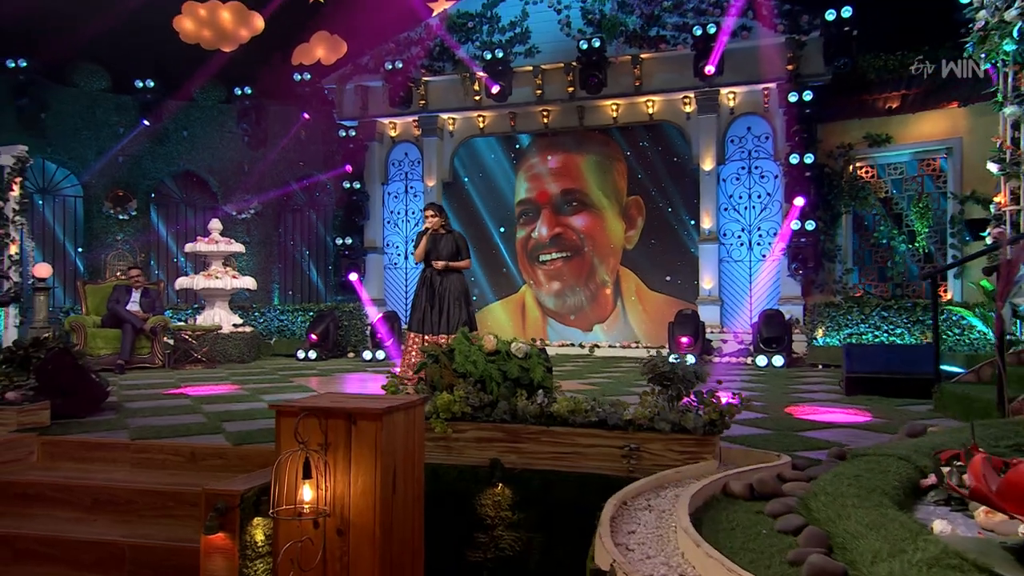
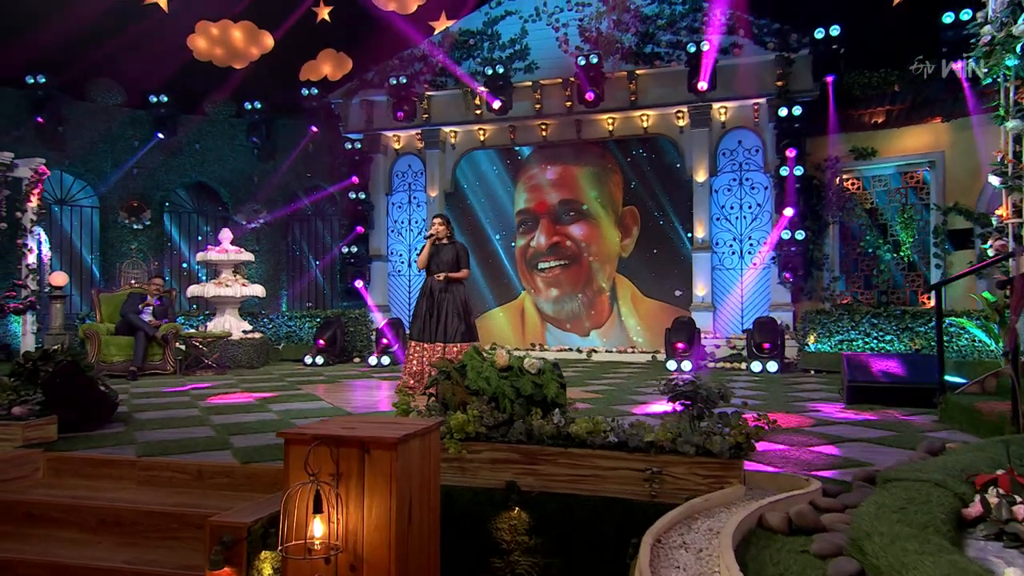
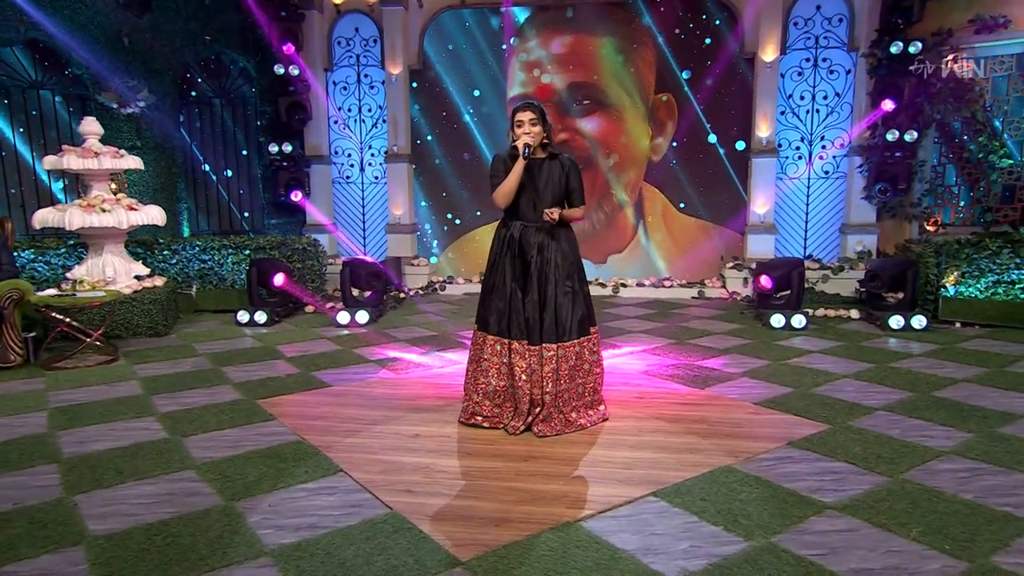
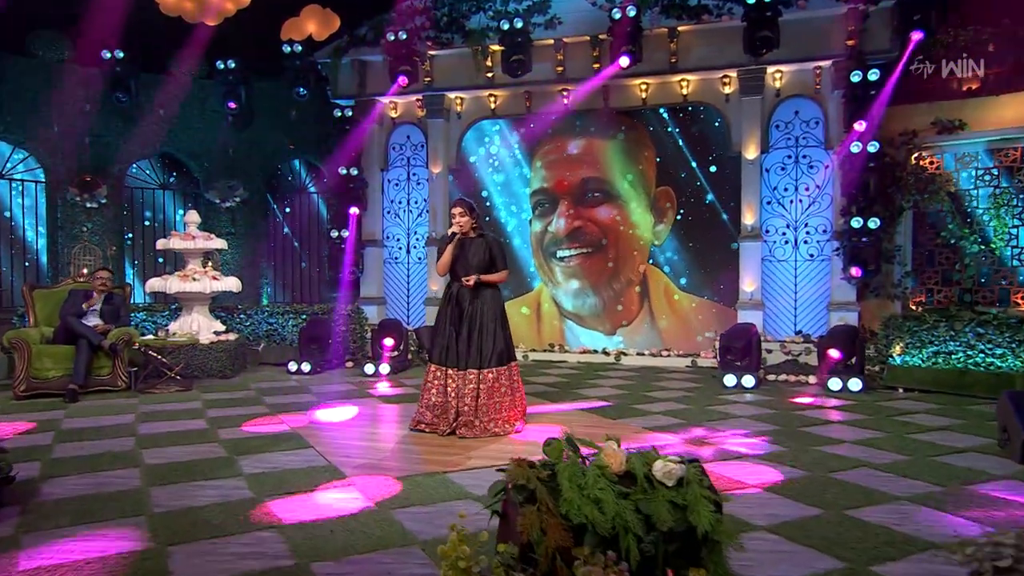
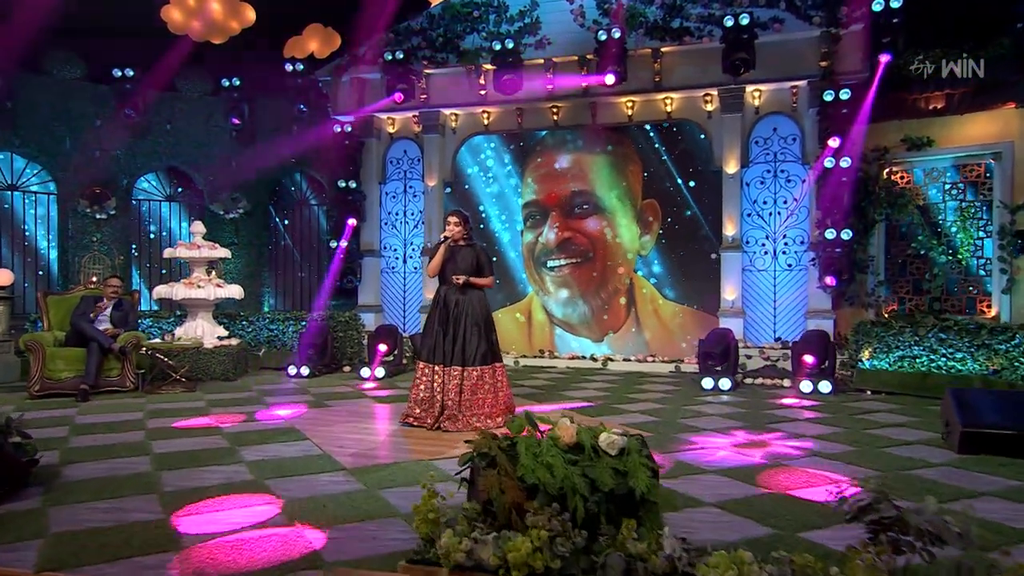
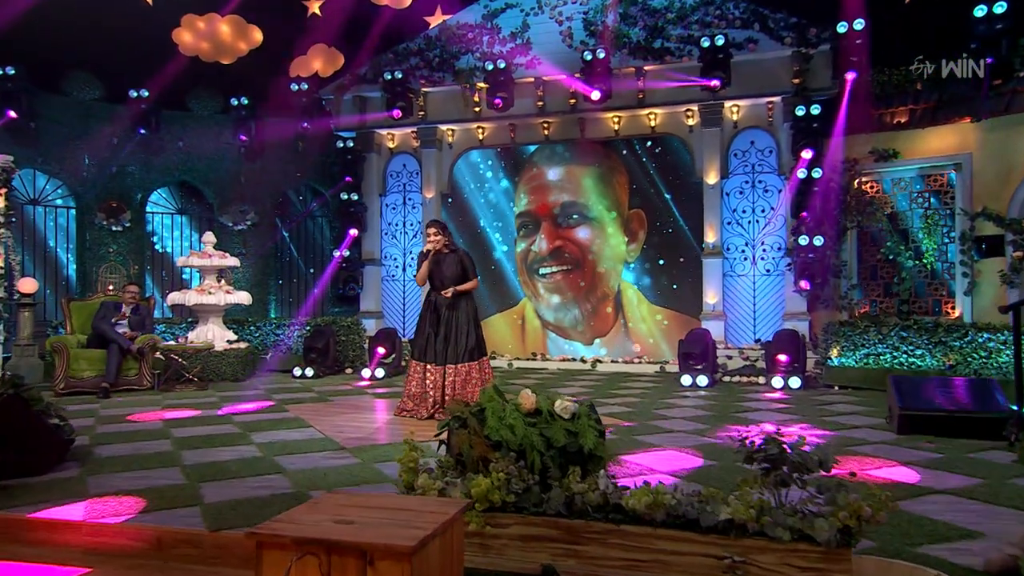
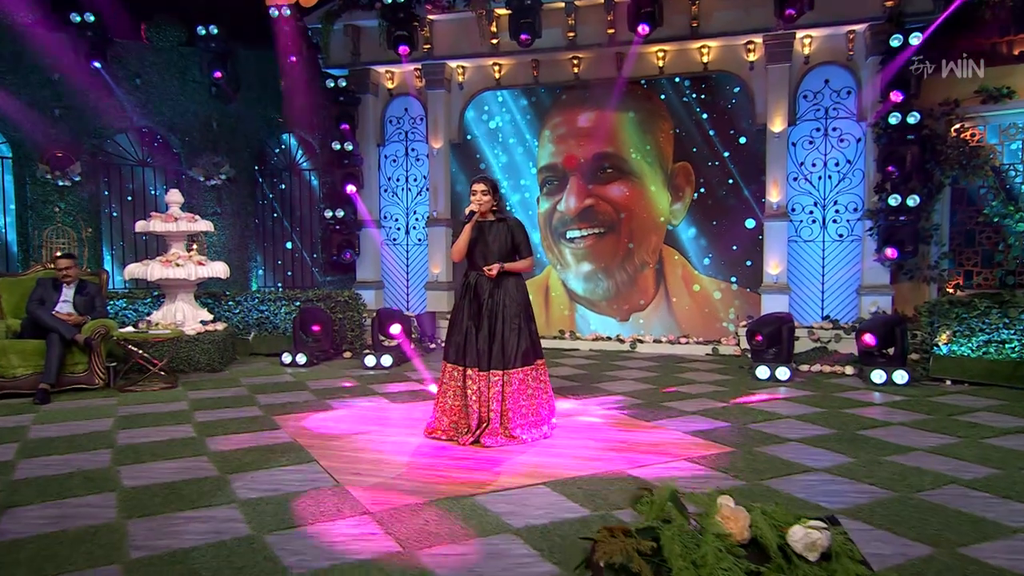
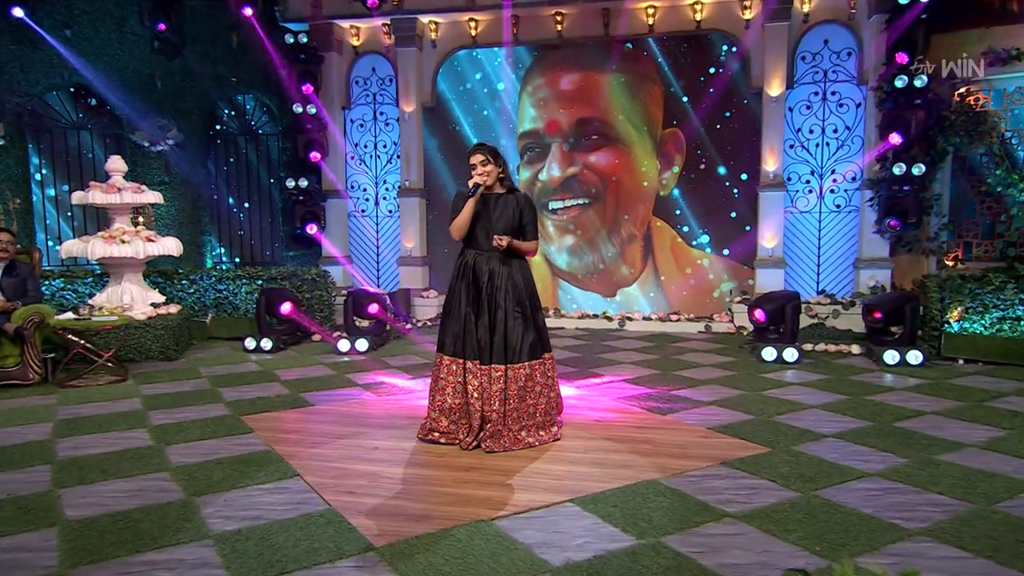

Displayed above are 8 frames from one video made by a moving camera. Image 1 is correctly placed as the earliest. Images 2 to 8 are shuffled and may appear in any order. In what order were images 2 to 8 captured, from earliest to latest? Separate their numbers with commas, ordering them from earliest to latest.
2, 6, 5, 4, 7, 8, 3
